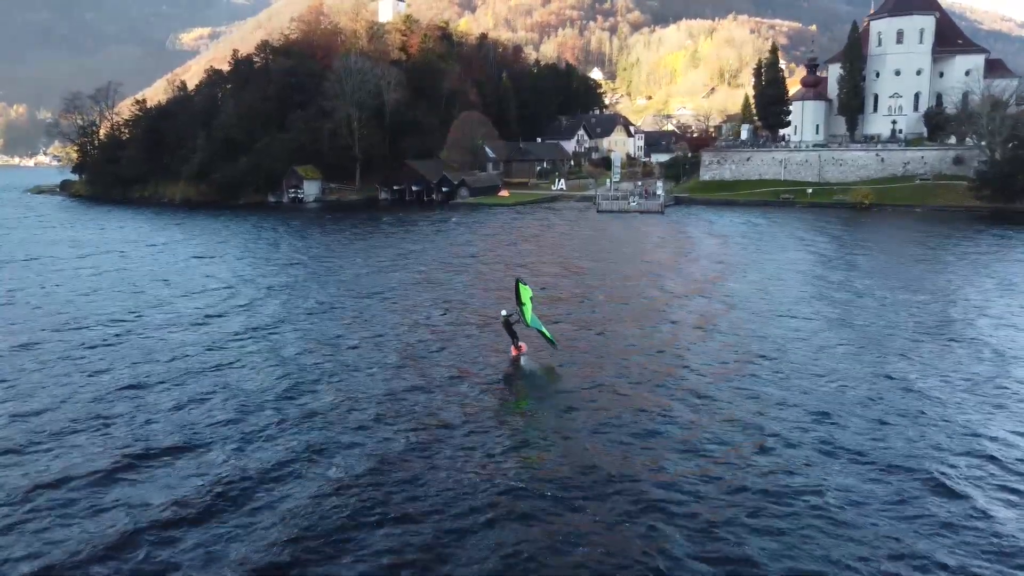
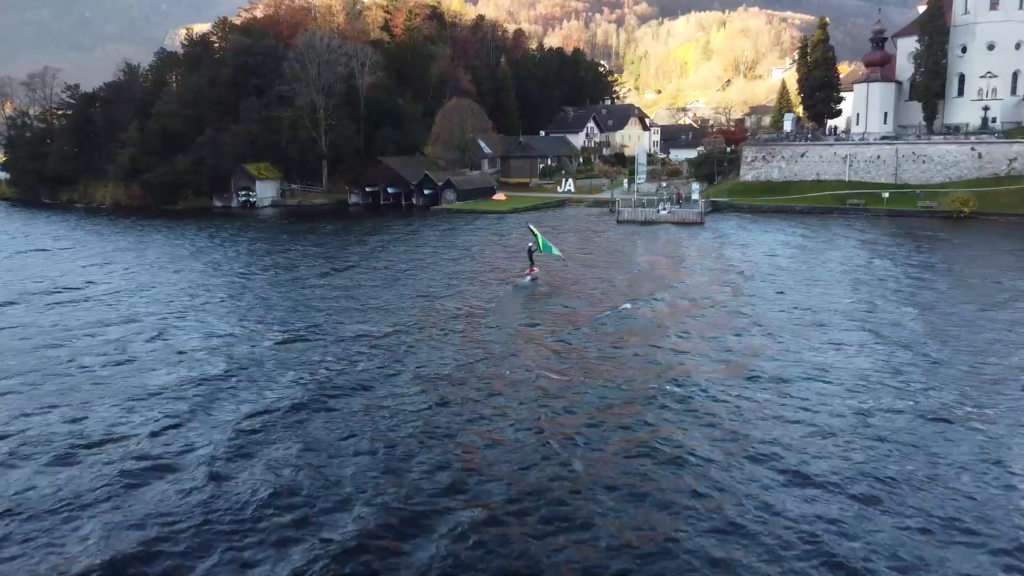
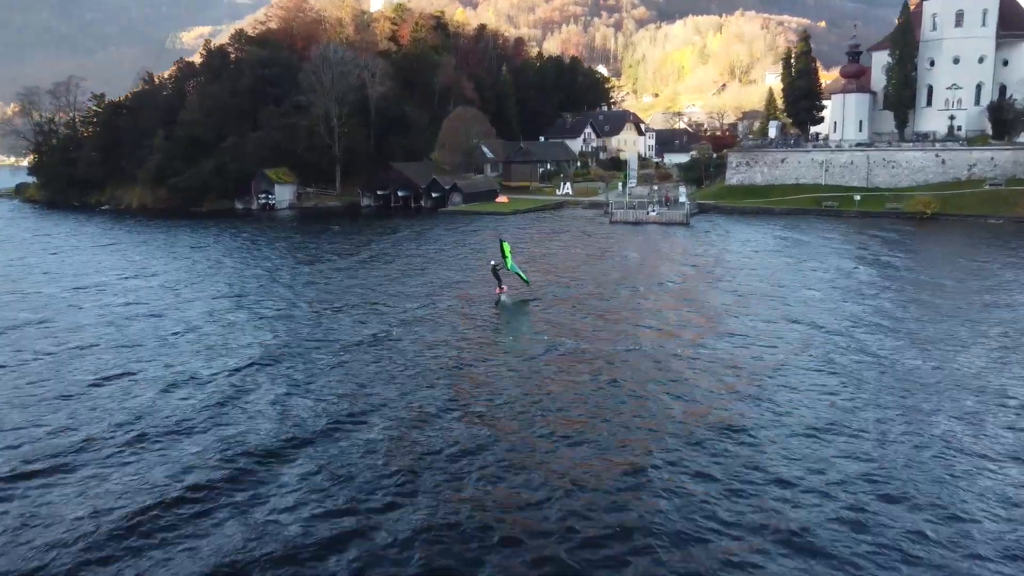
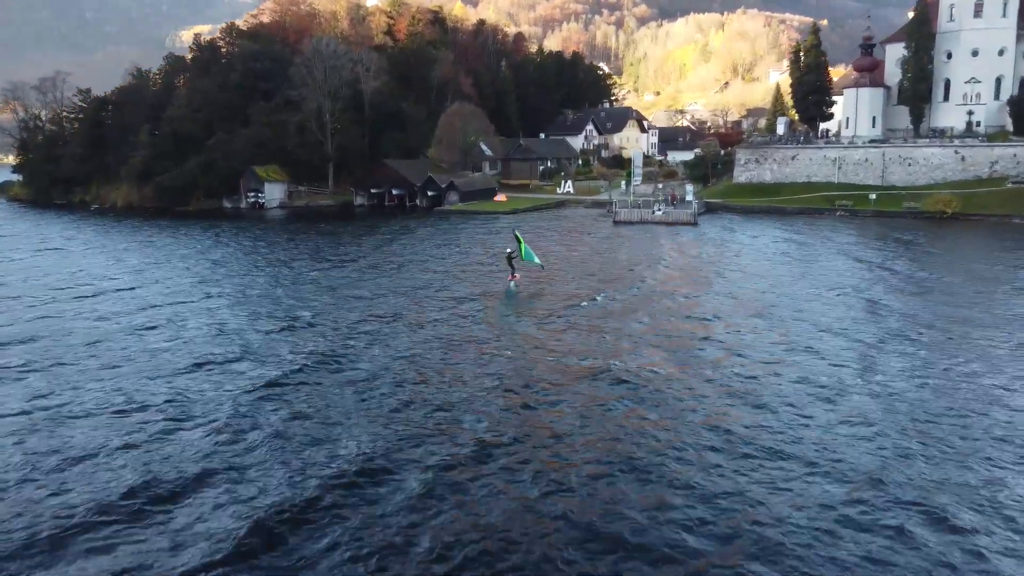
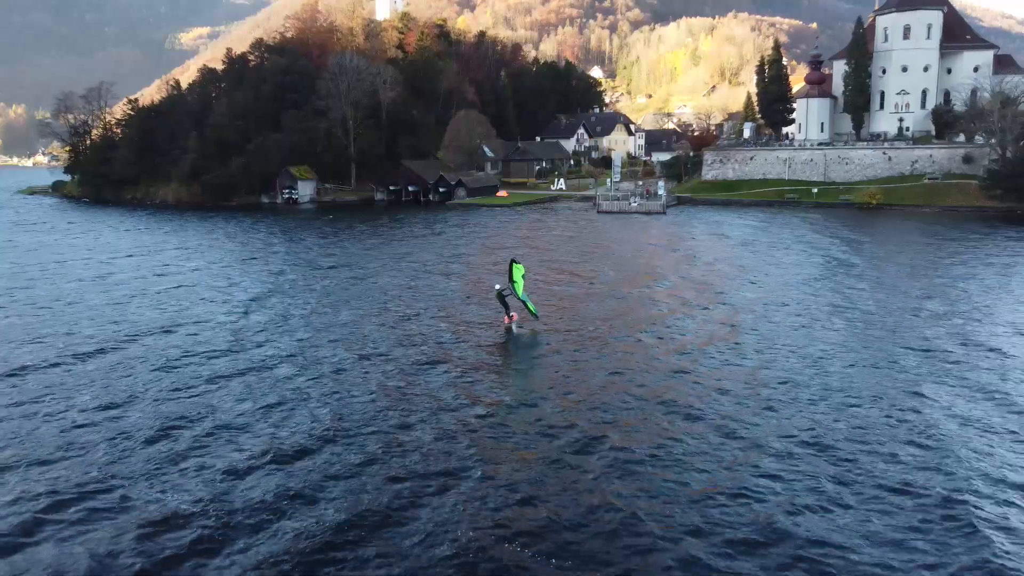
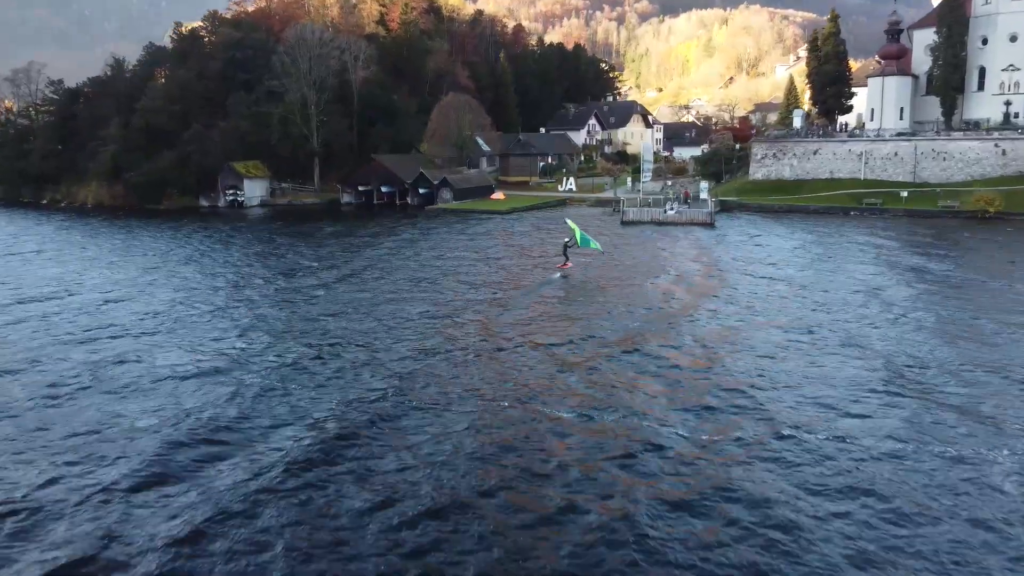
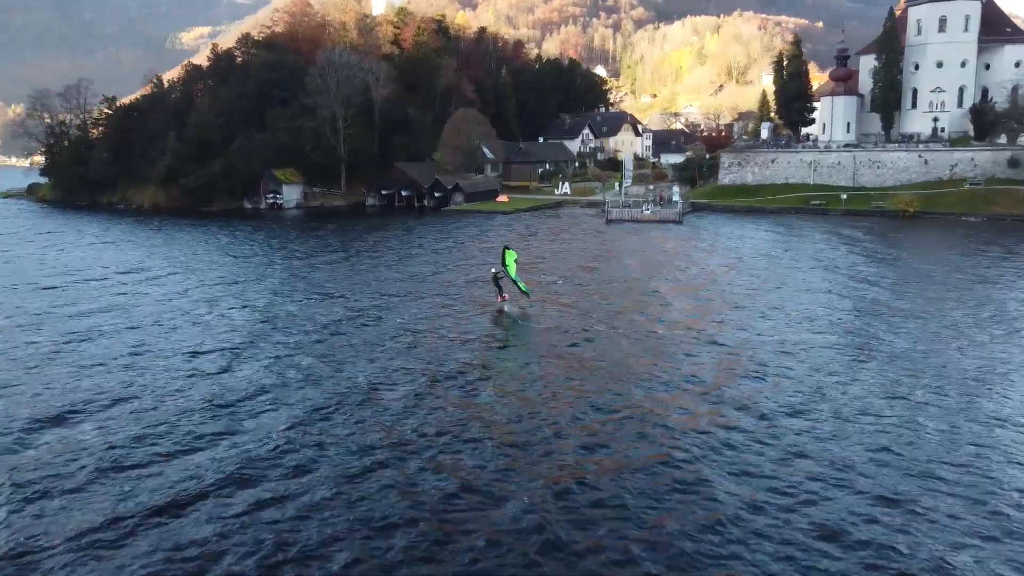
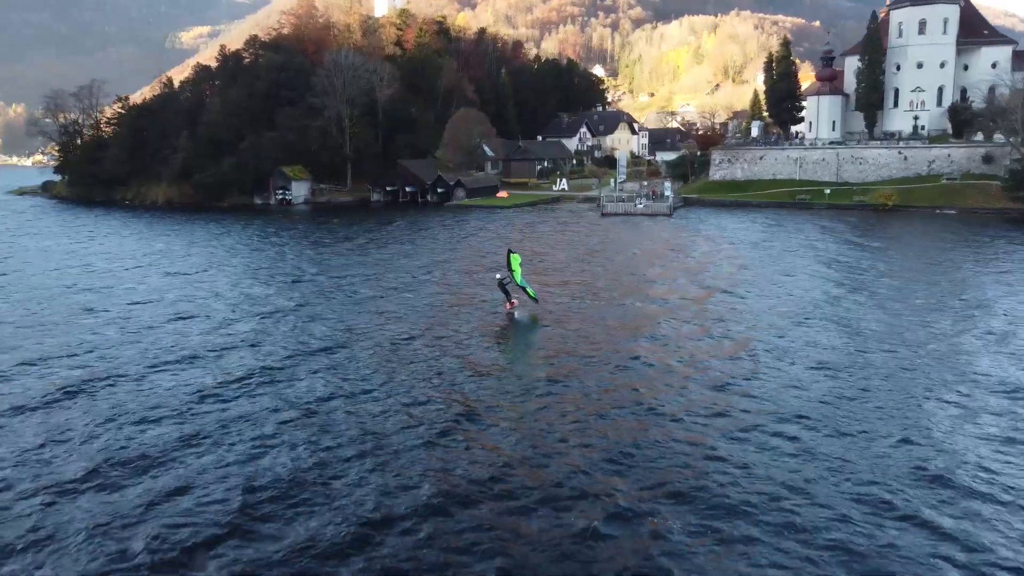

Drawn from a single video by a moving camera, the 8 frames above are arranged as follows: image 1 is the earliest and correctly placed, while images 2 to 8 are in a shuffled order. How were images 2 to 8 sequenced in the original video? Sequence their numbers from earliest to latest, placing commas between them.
5, 8, 7, 3, 4, 2, 6
